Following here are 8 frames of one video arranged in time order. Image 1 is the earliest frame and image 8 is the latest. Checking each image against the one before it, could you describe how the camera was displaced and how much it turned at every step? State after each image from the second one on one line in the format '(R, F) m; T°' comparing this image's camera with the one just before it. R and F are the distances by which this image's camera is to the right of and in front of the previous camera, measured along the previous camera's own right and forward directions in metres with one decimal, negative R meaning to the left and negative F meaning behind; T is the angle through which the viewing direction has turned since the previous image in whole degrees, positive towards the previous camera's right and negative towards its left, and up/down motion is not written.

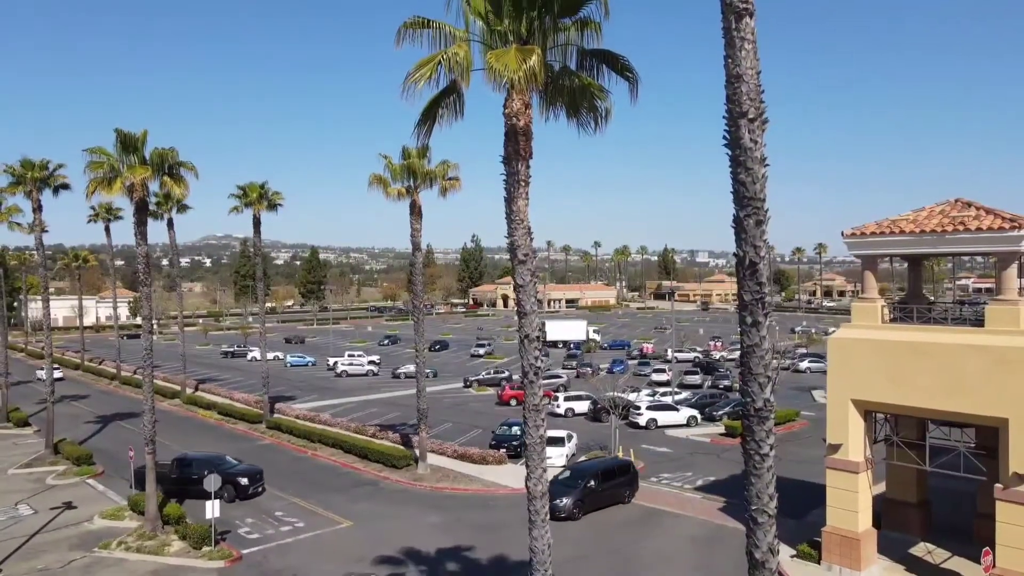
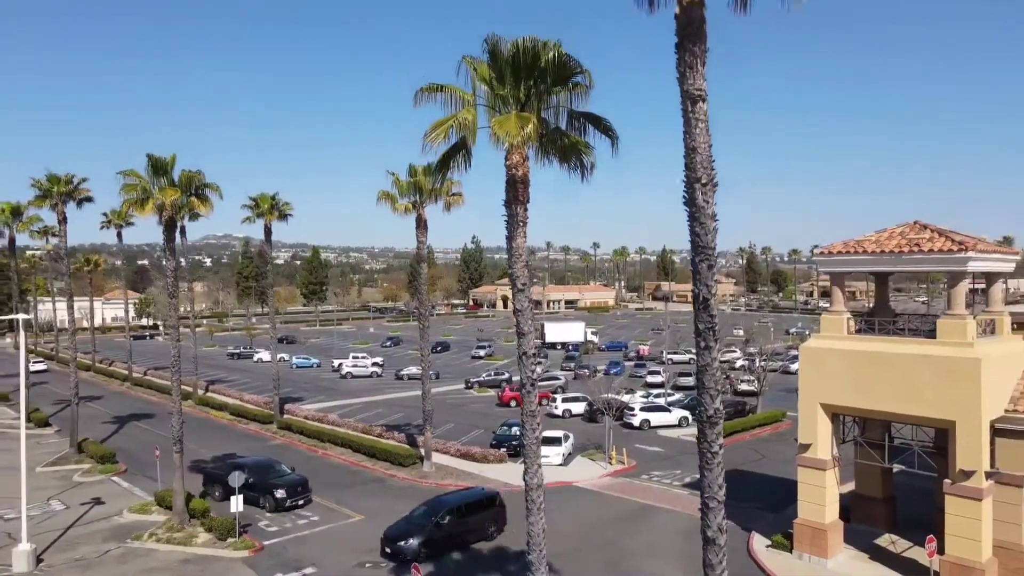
(0.0, -1.4) m; 0°
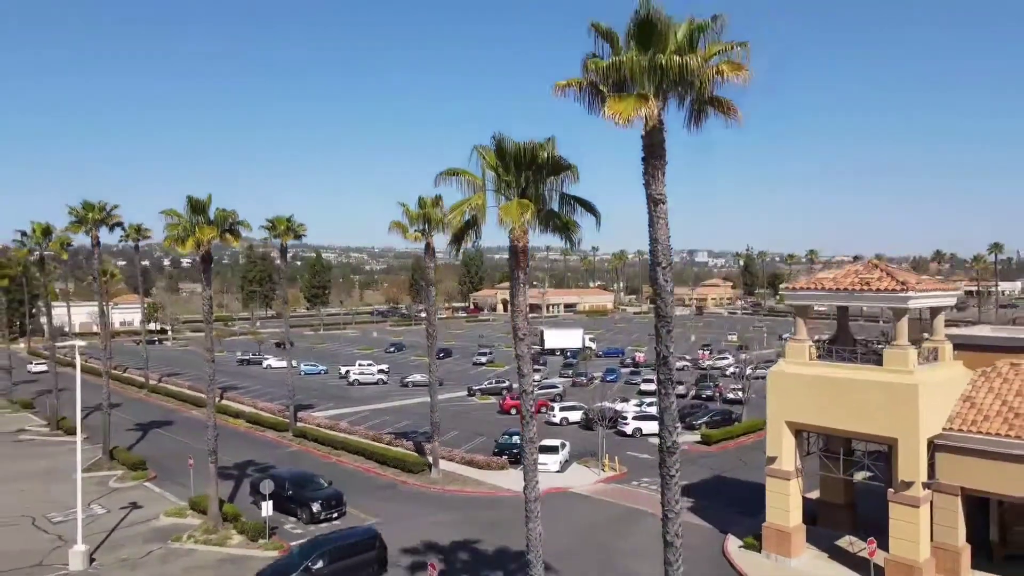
(0.0, -2.0) m; 0°
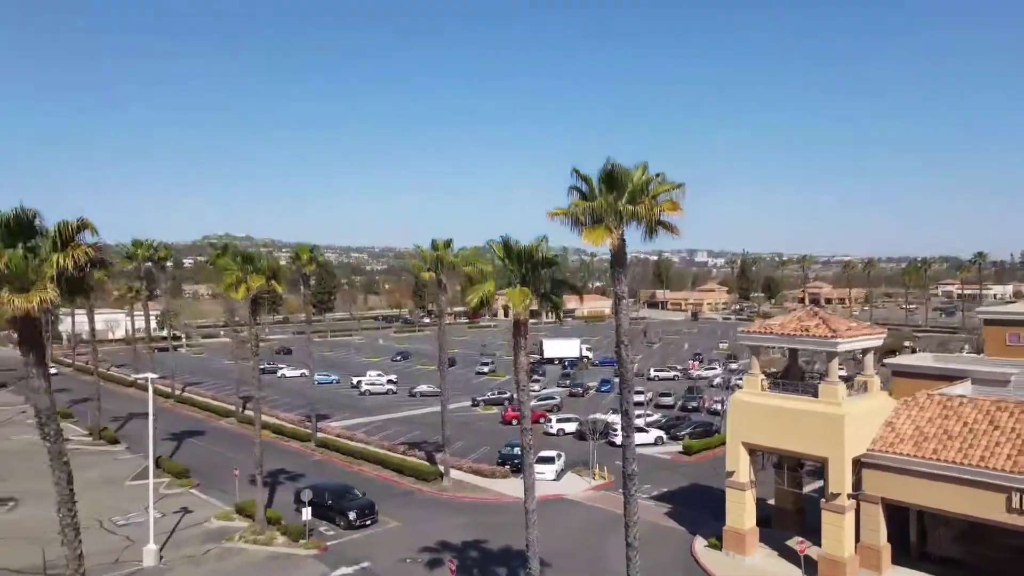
(-0.1, -3.4) m; 0°
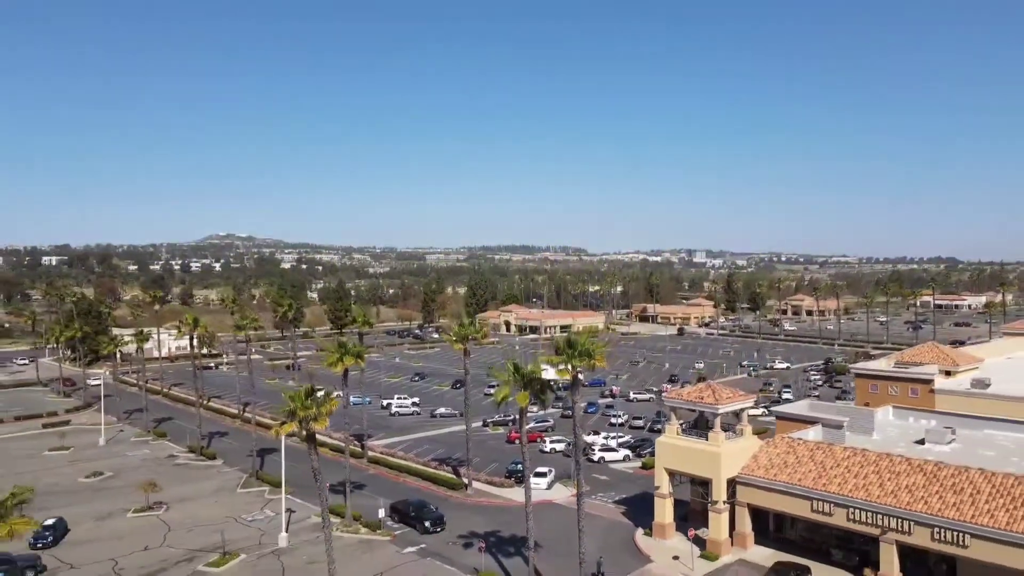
(-0.2, -11.6) m; 0°
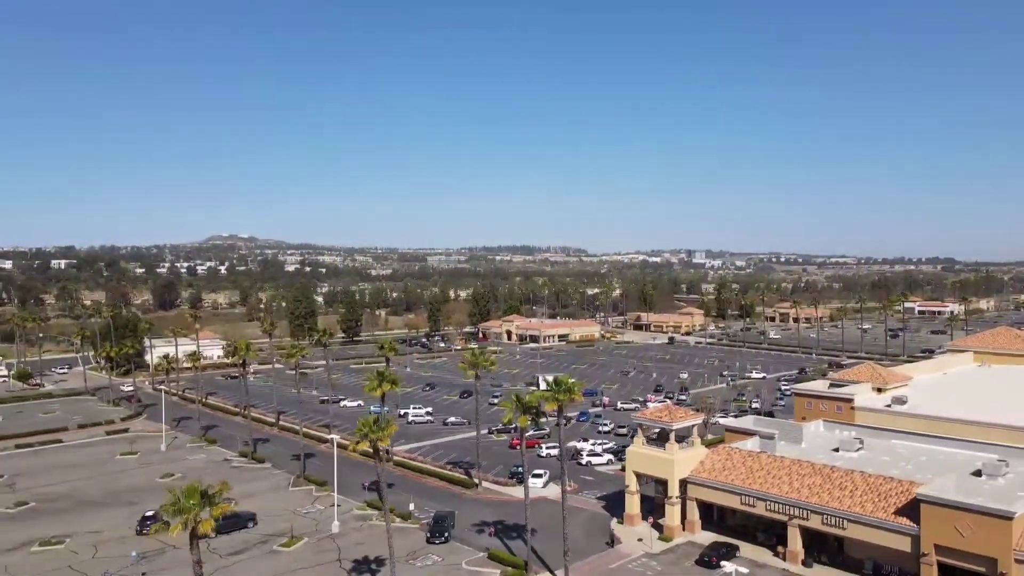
(-0.1, -9.2) m; 0°
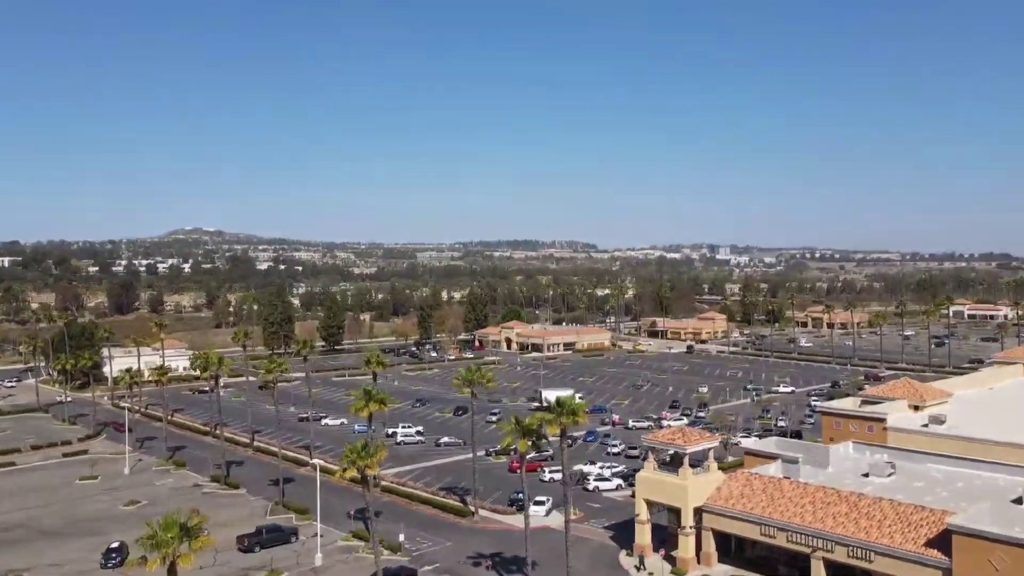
(+0.5, +5.2) m; 0°
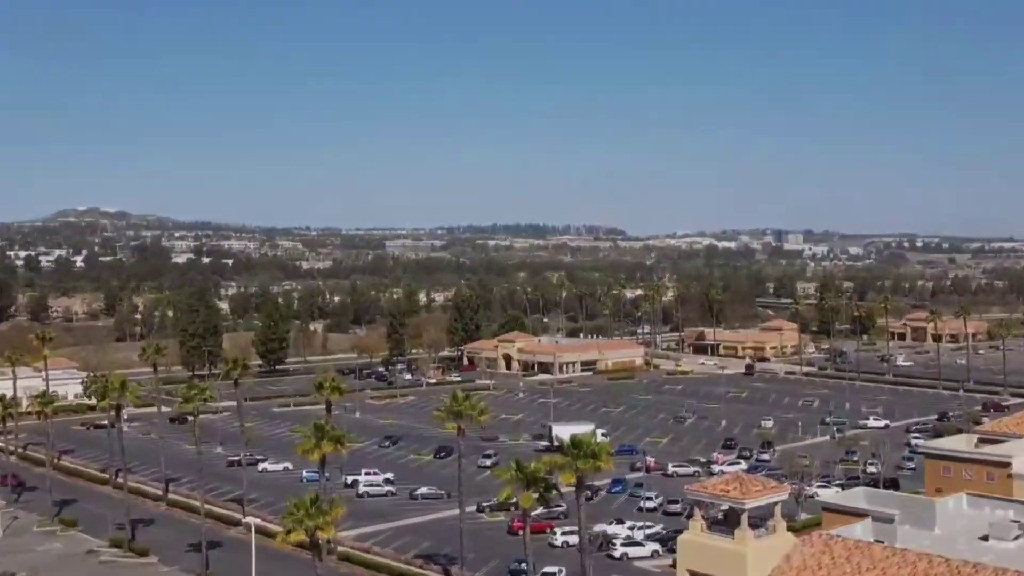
(+0.4, +13.1) m; -1°
